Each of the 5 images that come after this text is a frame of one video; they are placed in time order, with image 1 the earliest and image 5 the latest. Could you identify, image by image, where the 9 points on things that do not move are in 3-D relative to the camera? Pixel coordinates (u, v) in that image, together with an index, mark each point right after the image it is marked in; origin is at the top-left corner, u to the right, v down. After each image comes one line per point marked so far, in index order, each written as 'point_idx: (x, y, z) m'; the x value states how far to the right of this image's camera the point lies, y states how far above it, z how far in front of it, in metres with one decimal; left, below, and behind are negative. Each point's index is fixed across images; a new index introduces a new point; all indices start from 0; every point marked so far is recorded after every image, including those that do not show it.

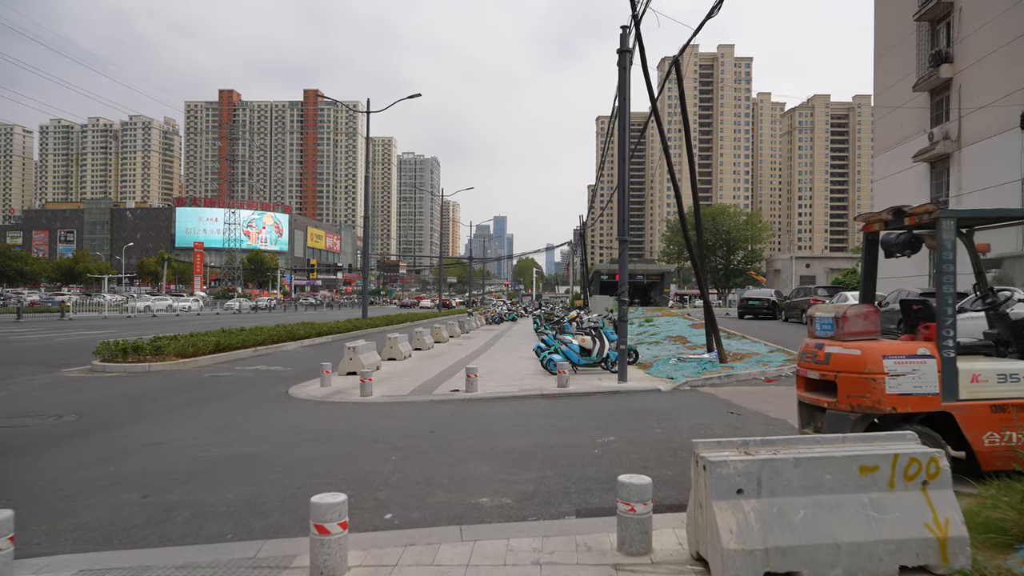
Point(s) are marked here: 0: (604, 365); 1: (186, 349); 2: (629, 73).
0: (+1.8, -1.5, +13.7) m
1: (-7.4, -1.4, +15.9) m
2: (+2.1, +3.7, +12.2) m
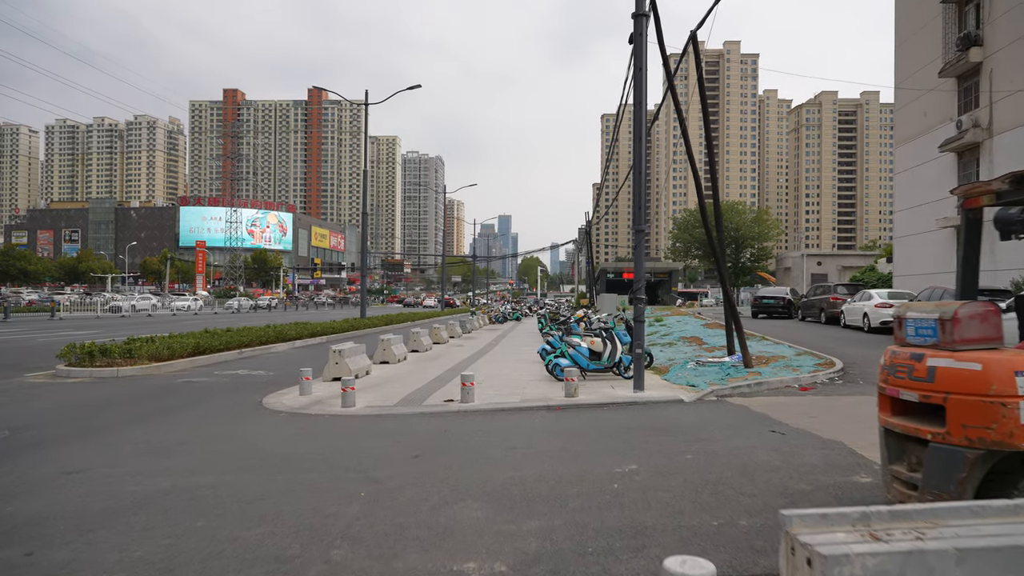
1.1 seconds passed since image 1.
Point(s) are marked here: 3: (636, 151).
0: (+1.8, -1.5, +12.4) m
1: (-7.3, -1.3, +14.6) m
2: (+2.1, +3.8, +10.9) m
3: (+1.8, +2.0, +10.1) m
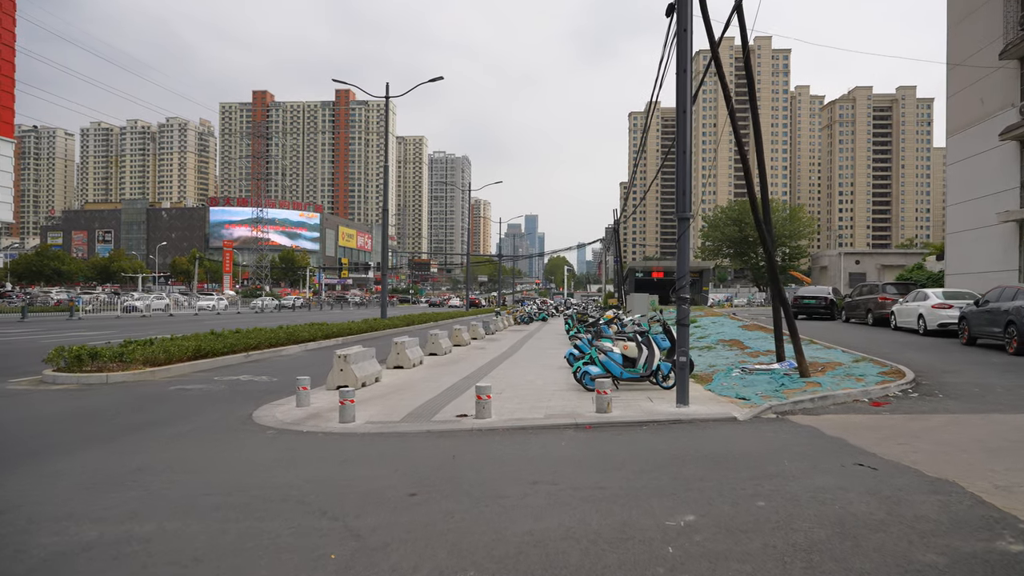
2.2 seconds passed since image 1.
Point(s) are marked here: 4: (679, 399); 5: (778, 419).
0: (+2.2, -1.4, +11.0) m
1: (-6.8, -1.3, +13.6) m
2: (+2.4, +3.8, +9.5) m
3: (+2.1, +2.0, +8.7) m
4: (+2.0, -1.3, +8.6) m
5: (+3.0, -1.5, +8.0) m
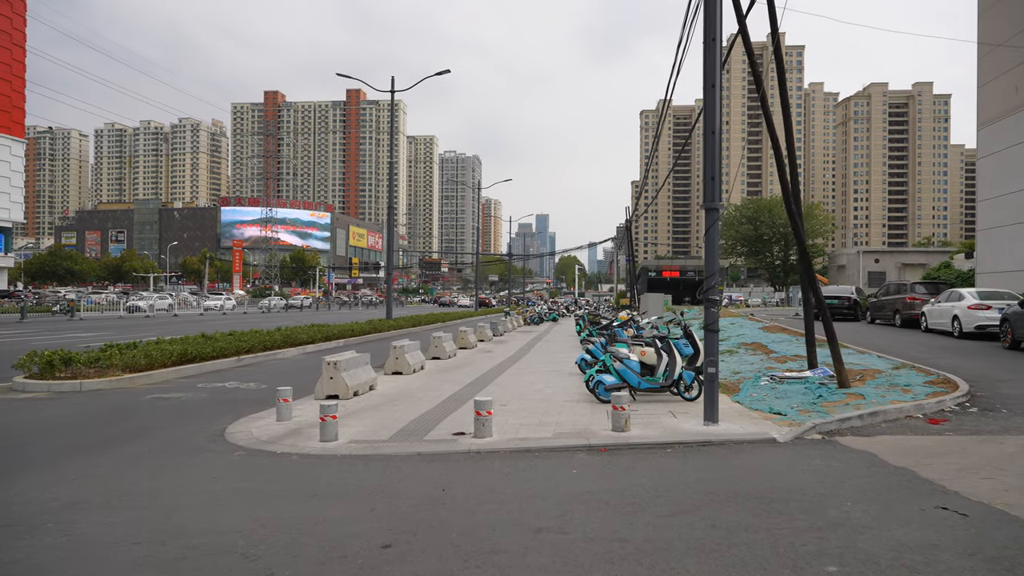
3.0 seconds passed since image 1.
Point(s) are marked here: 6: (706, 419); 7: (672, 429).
0: (+2.3, -1.4, +9.9) m
1: (-6.7, -1.3, +12.6) m
2: (+2.5, +3.8, +8.4) m
3: (+2.1, +2.0, +7.6) m
4: (+2.1, -1.4, +7.5) m
5: (+3.0, -1.5, +6.9) m
6: (+2.1, -1.4, +7.5) m
7: (+1.7, -1.5, +7.4) m
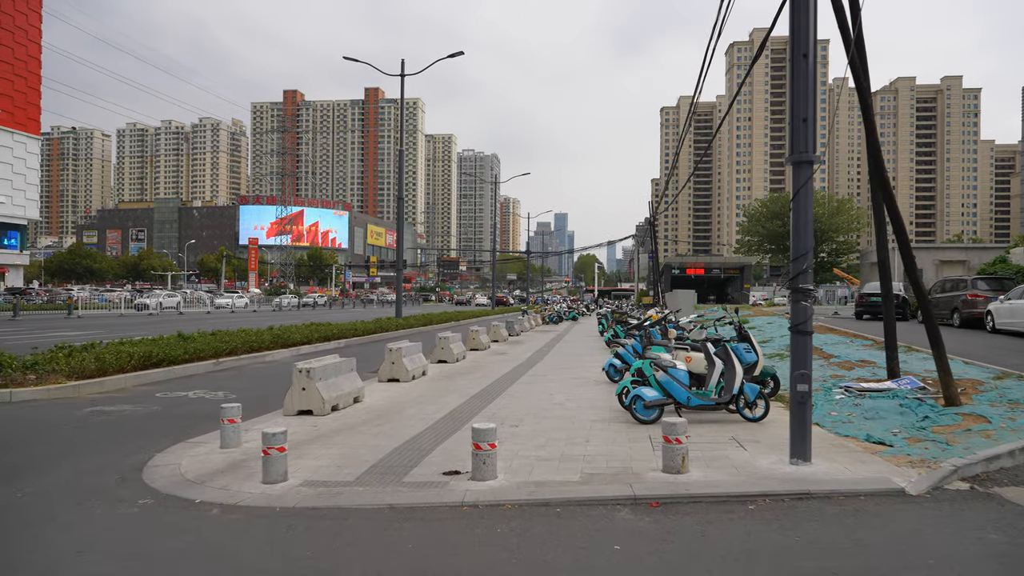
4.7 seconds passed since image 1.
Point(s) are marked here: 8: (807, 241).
0: (+2.4, -1.3, +7.8) m
1: (-6.5, -1.2, +10.8) m
2: (+2.6, +3.9, +6.3) m
3: (+2.2, +2.1, +5.5) m
4: (+2.2, -1.2, +5.4) m
5: (+3.1, -1.4, +4.7) m
6: (+2.2, -1.3, +5.4) m
7: (+1.8, -1.4, +5.3) m
8: (+2.3, +0.4, +5.4) m
